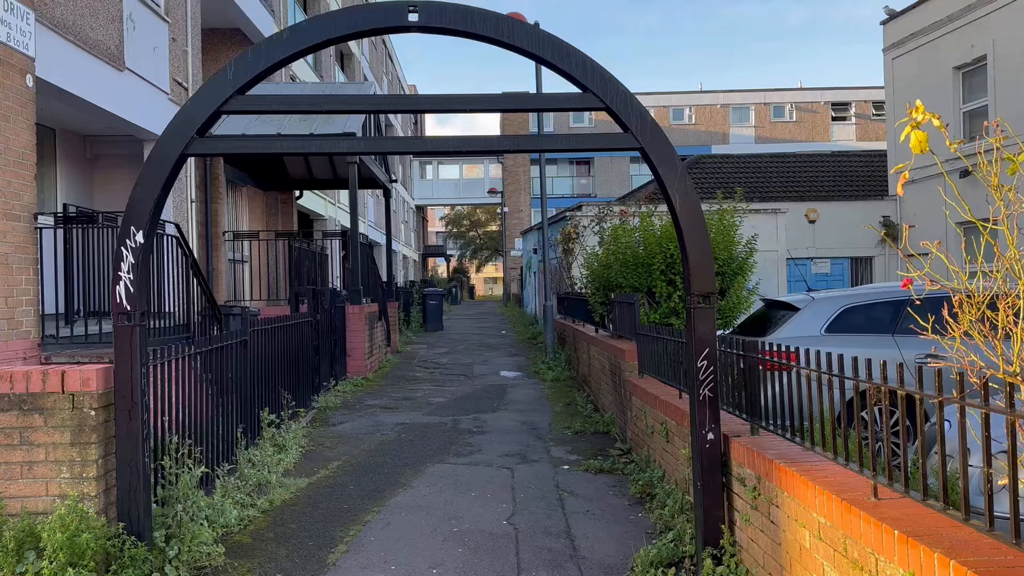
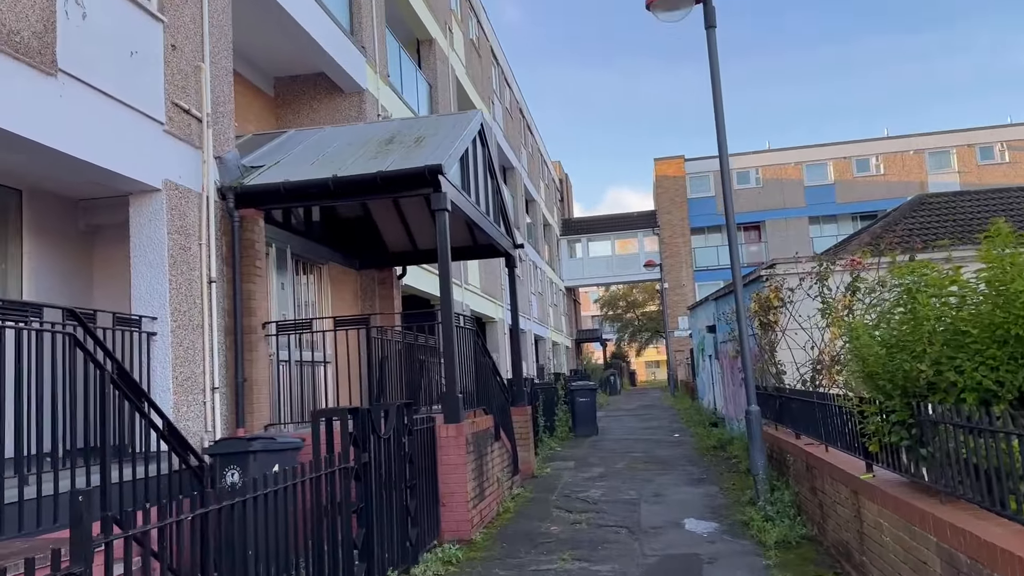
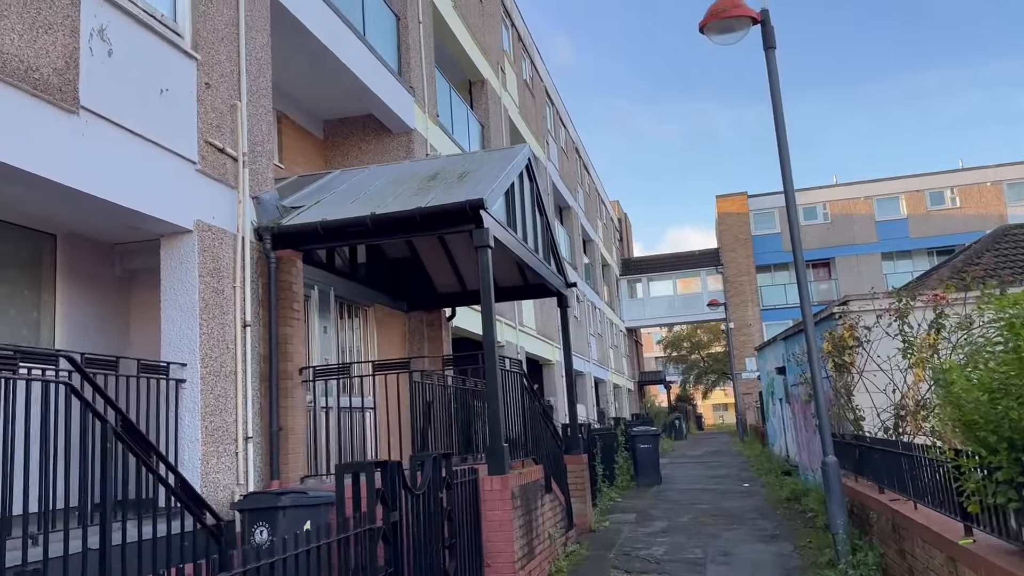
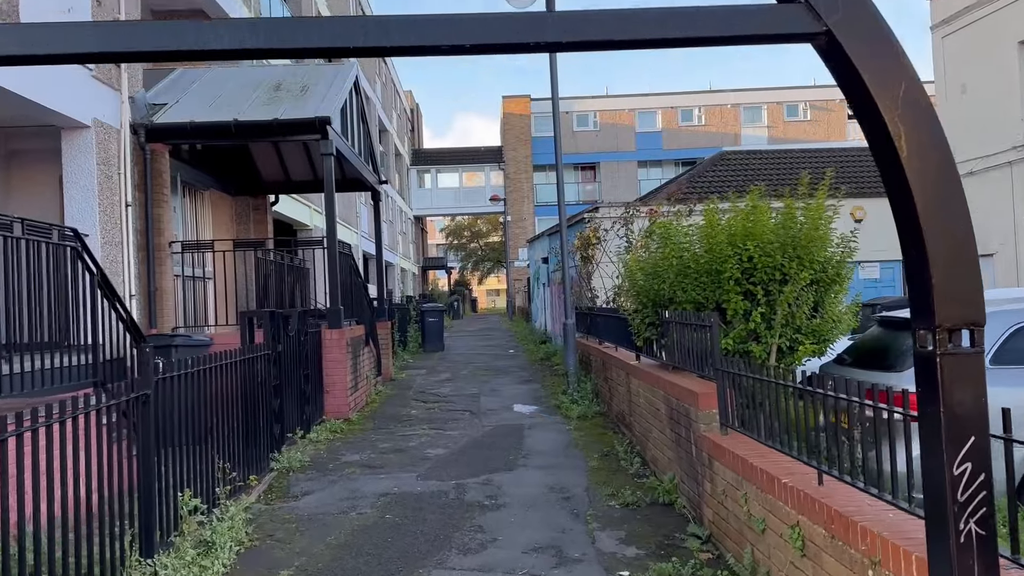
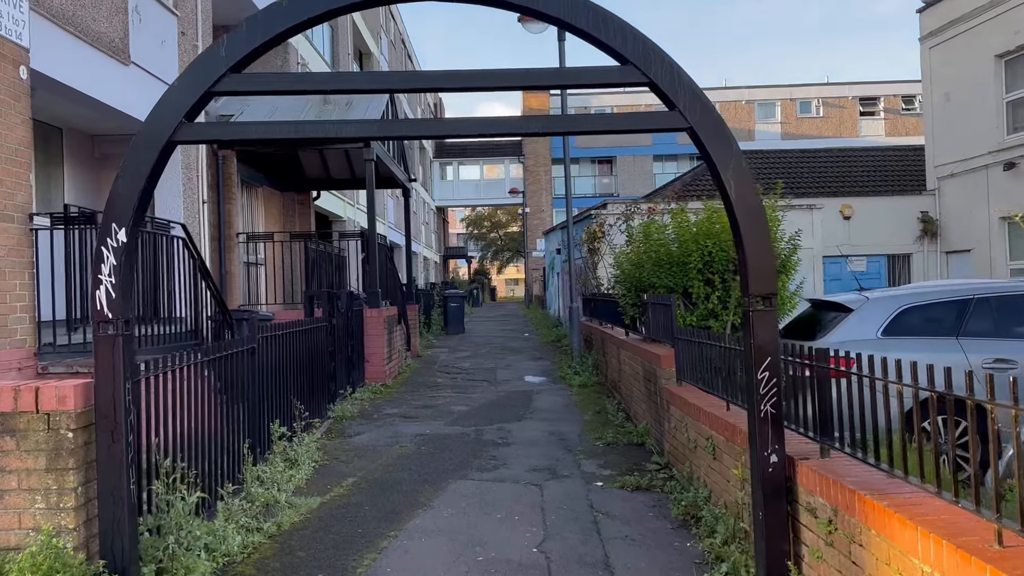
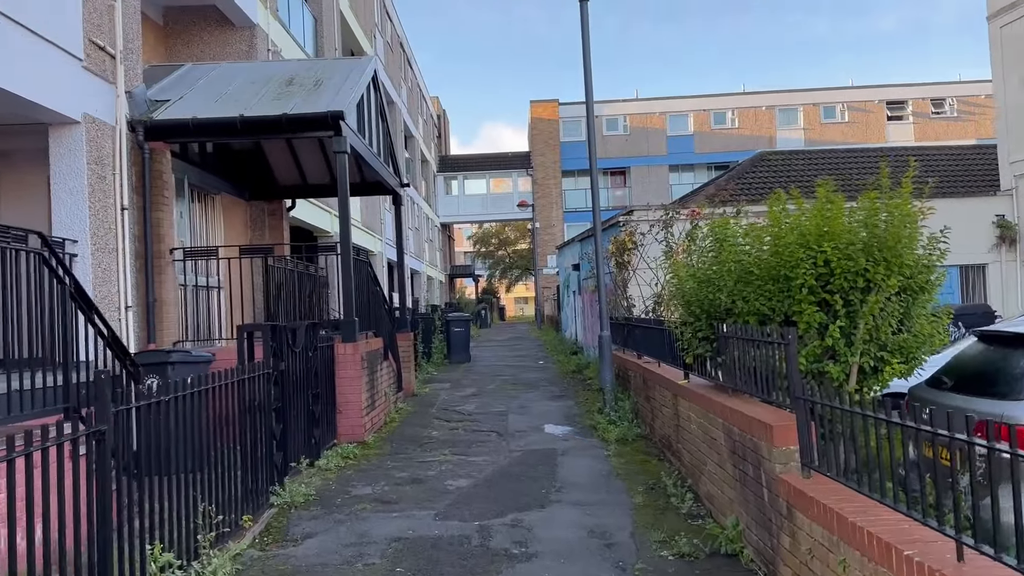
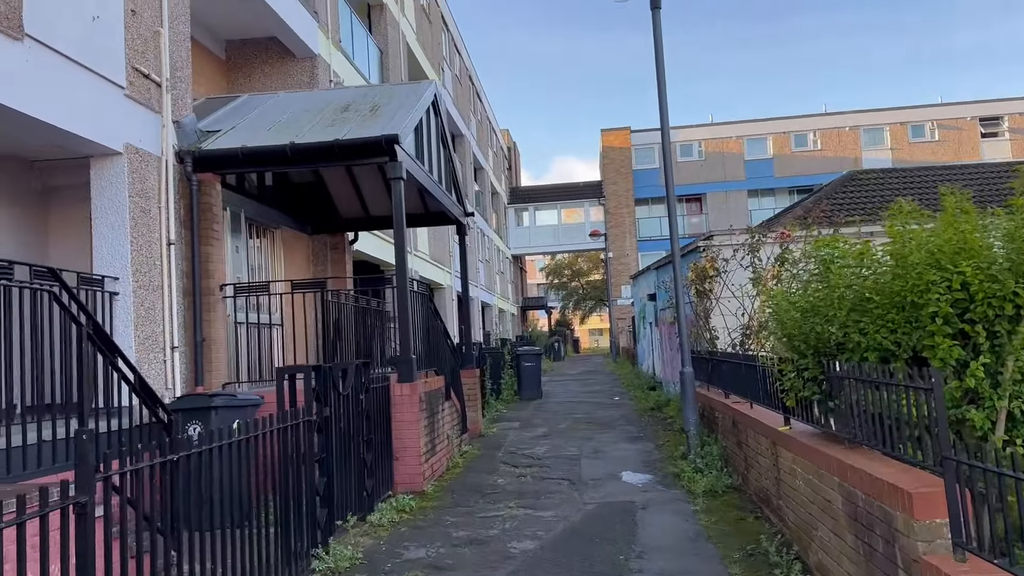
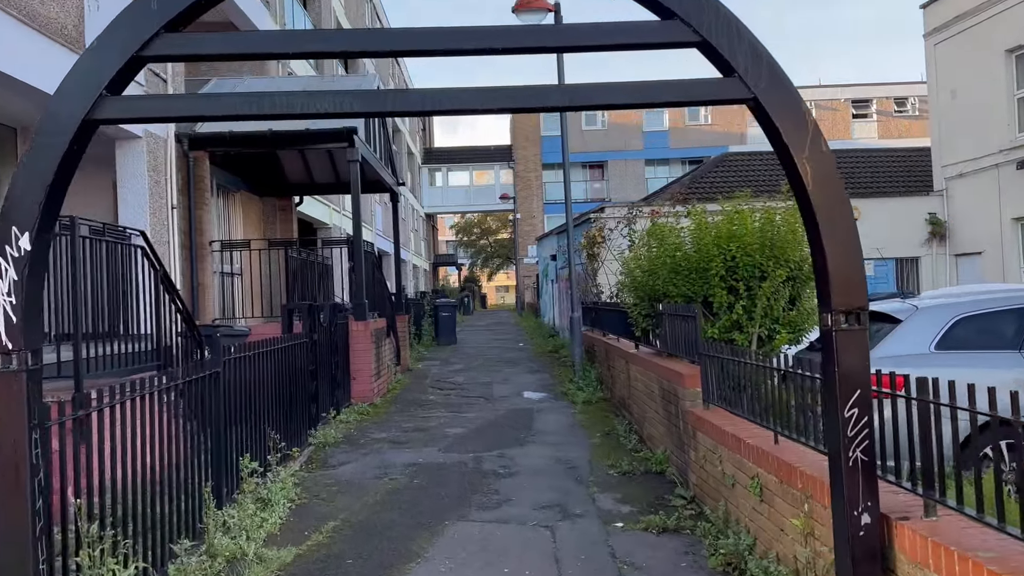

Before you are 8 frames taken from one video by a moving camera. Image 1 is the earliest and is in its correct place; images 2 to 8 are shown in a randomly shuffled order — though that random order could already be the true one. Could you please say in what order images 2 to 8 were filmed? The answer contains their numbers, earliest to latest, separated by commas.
5, 8, 4, 6, 7, 2, 3
